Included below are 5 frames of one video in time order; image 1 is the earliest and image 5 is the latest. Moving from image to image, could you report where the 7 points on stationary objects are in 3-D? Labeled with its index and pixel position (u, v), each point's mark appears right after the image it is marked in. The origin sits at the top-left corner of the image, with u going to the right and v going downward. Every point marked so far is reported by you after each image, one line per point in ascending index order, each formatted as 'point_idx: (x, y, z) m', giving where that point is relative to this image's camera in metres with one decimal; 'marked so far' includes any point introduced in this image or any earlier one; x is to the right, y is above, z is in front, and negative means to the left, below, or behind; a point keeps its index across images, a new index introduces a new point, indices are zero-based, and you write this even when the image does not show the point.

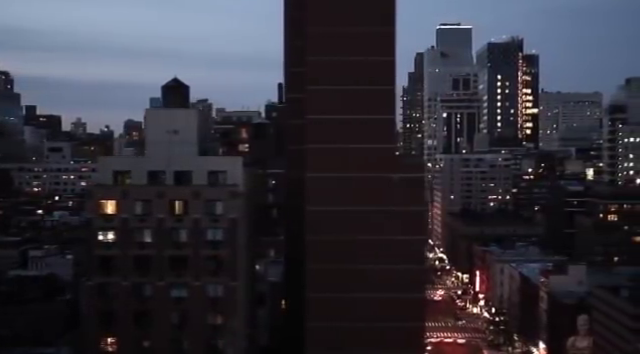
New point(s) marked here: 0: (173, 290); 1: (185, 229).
0: (-2.0, -1.5, +9.3) m
1: (-1.9, -0.7, +9.5) m
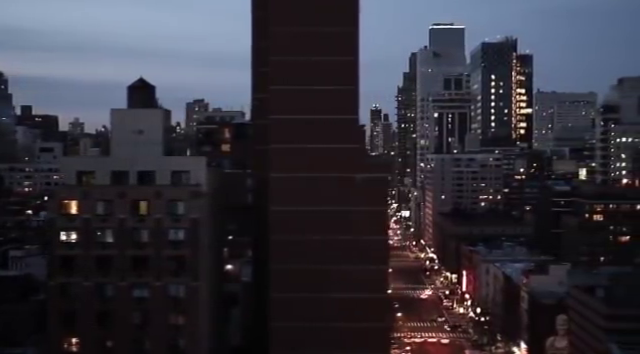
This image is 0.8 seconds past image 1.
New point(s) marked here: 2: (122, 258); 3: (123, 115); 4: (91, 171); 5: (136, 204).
0: (-2.5, -1.5, +9.3) m
1: (-2.4, -0.7, +9.5) m
2: (-2.7, -1.1, +9.4) m
3: (-2.9, +0.9, +10.2) m
4: (-3.3, +0.1, +9.8) m
5: (-2.5, -0.4, +9.5) m
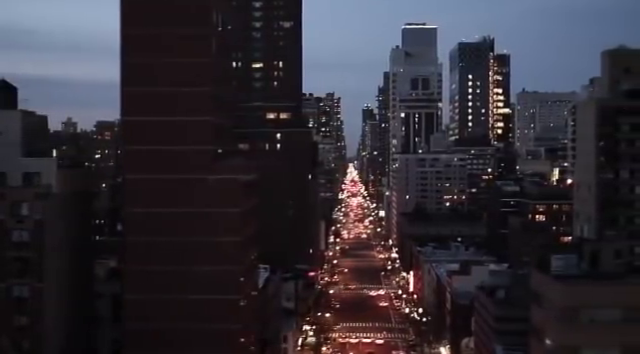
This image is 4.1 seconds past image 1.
0: (-4.6, -1.6, +9.4) m
1: (-4.5, -0.7, +9.5) m
2: (-4.8, -1.1, +9.4) m
3: (-5.0, +0.9, +10.2) m
4: (-5.3, +0.1, +9.8) m
5: (-4.6, -0.4, +9.5) m
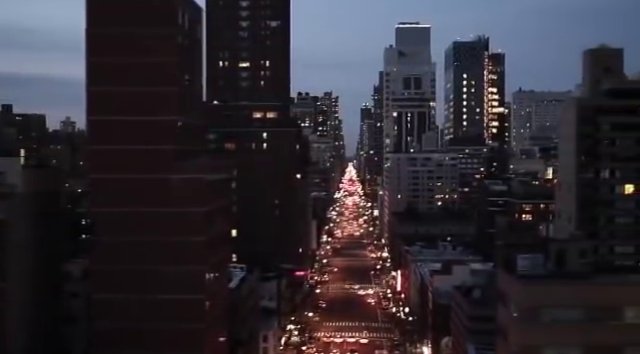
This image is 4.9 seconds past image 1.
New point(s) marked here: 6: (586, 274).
0: (-5.1, -1.6, +9.4) m
1: (-5.0, -0.7, +9.5) m
2: (-5.3, -1.1, +9.4) m
3: (-5.5, +0.9, +10.2) m
4: (-5.8, +0.1, +9.8) m
5: (-5.1, -0.4, +9.5) m
6: (+4.1, -1.5, +10.5) m
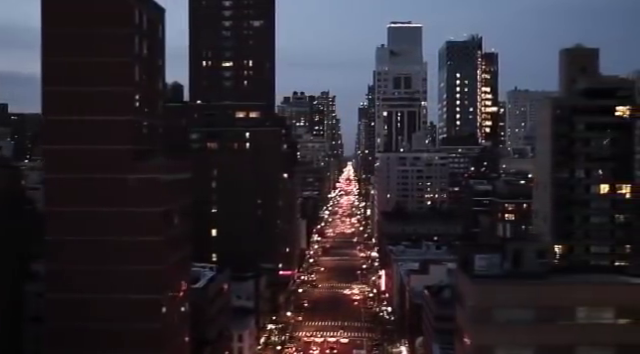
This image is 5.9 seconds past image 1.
0: (-5.7, -1.6, +9.4) m
1: (-5.6, -0.7, +9.5) m
2: (-5.9, -1.1, +9.4) m
3: (-6.1, +0.9, +10.2) m
4: (-6.4, +0.1, +9.8) m
5: (-5.7, -0.4, +9.6) m
6: (+3.5, -1.5, +10.5) m
